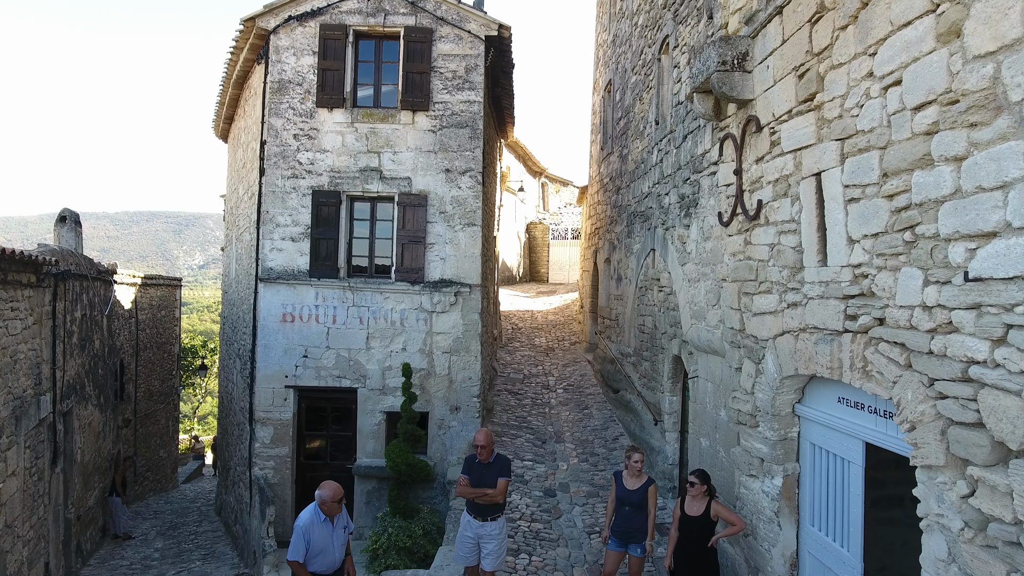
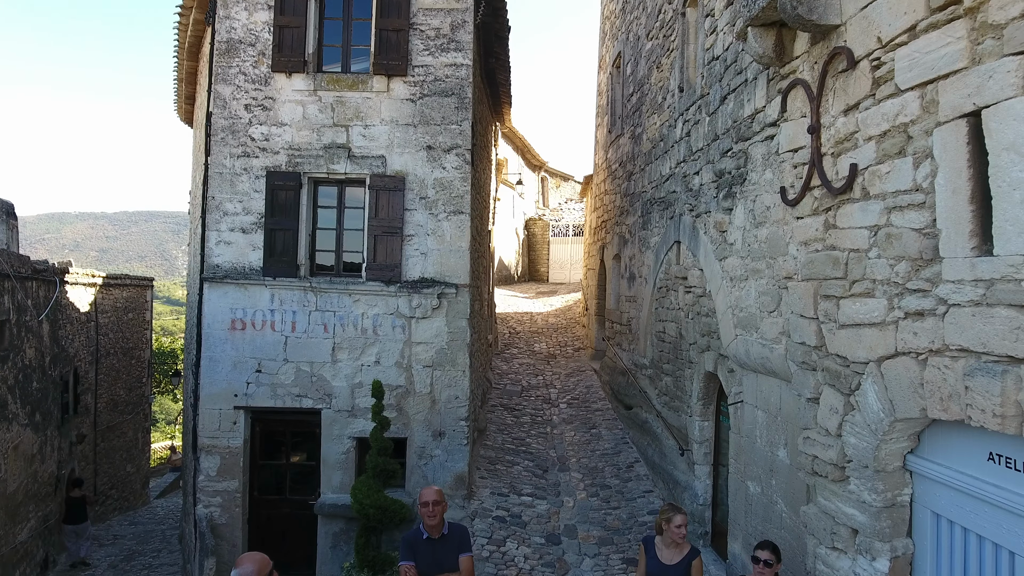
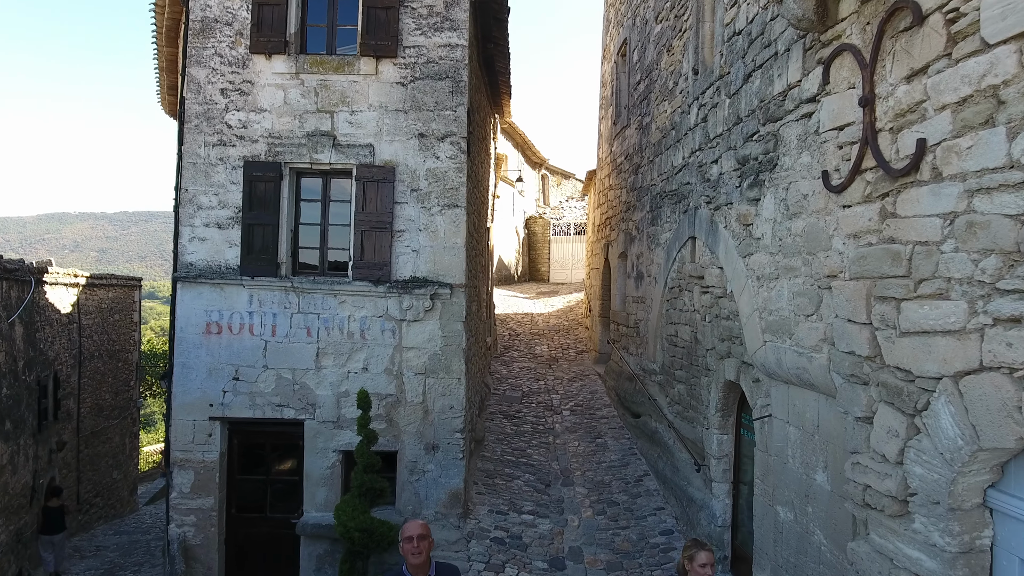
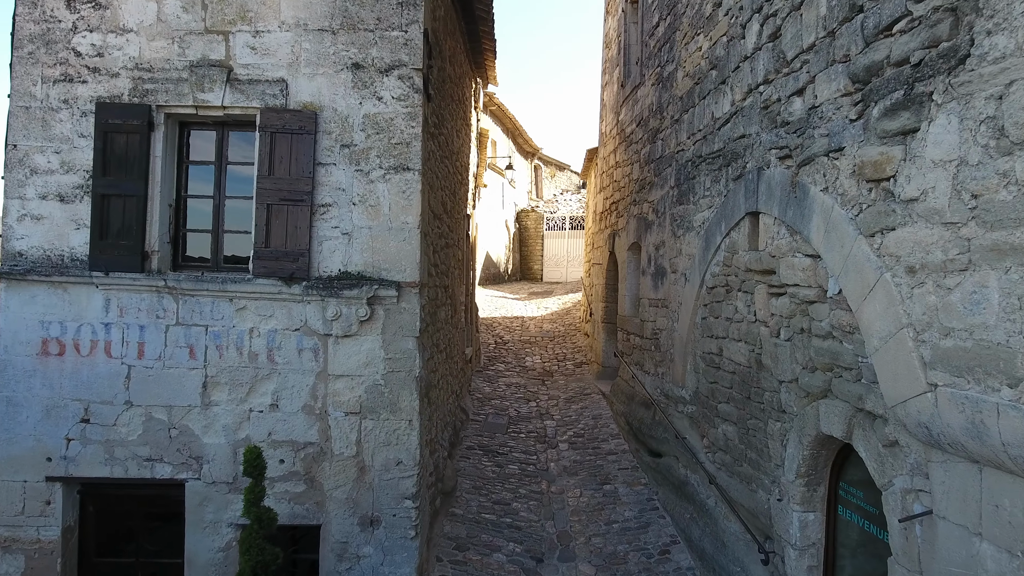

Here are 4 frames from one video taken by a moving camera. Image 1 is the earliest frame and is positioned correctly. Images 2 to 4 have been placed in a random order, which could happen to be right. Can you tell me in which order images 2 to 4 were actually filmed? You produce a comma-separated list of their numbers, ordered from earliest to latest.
2, 3, 4
